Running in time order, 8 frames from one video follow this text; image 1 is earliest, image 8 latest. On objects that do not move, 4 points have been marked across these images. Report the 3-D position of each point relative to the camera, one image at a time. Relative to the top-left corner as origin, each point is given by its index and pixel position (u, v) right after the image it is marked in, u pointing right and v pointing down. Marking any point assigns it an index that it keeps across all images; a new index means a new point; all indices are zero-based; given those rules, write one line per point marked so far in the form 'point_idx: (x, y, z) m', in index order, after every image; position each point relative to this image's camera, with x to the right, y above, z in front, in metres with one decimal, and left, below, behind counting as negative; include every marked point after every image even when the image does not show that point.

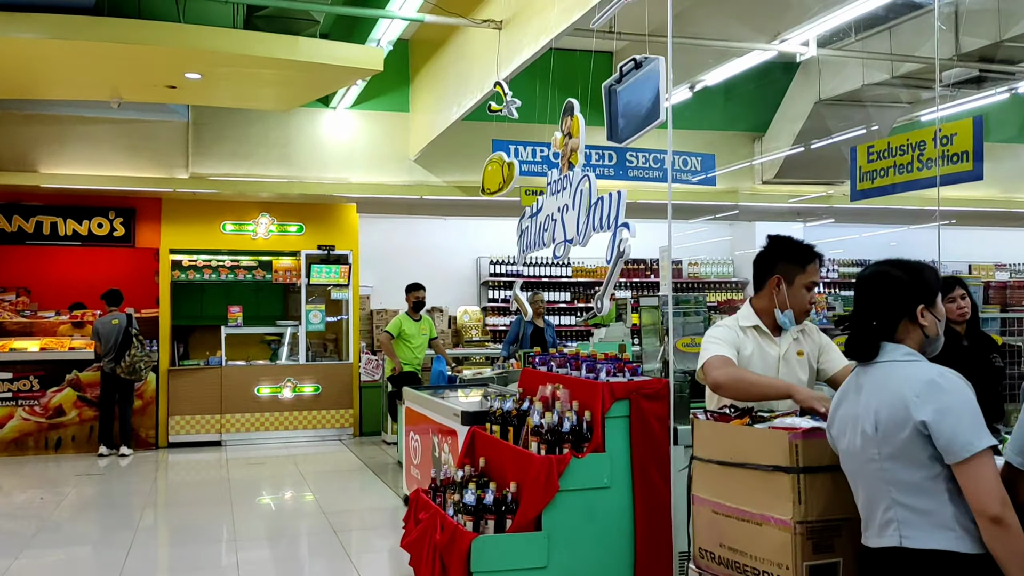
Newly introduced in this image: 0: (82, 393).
0: (-4.0, -1.0, +8.2) m
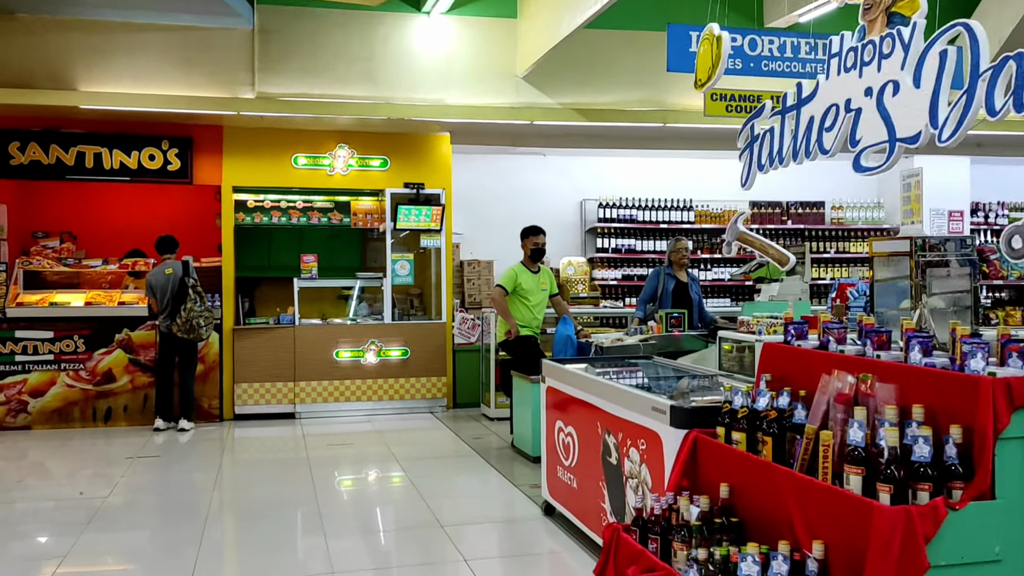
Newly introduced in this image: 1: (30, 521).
0: (-3.0, -0.5, +7.0) m
1: (-2.8, -1.3, +5.1) m
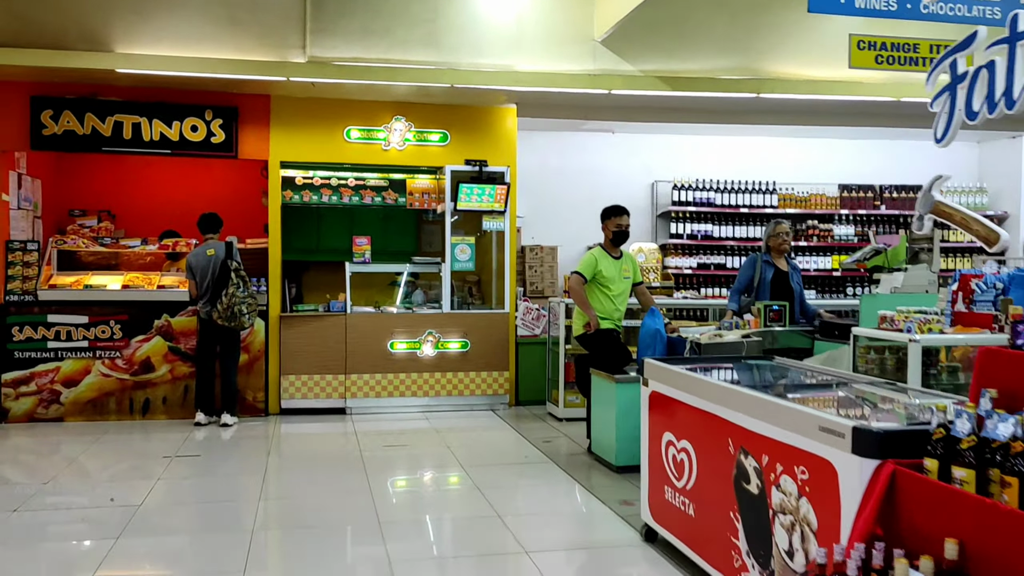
0: (-2.5, -0.4, +6.4) m
1: (-2.3, -1.2, +4.6) m
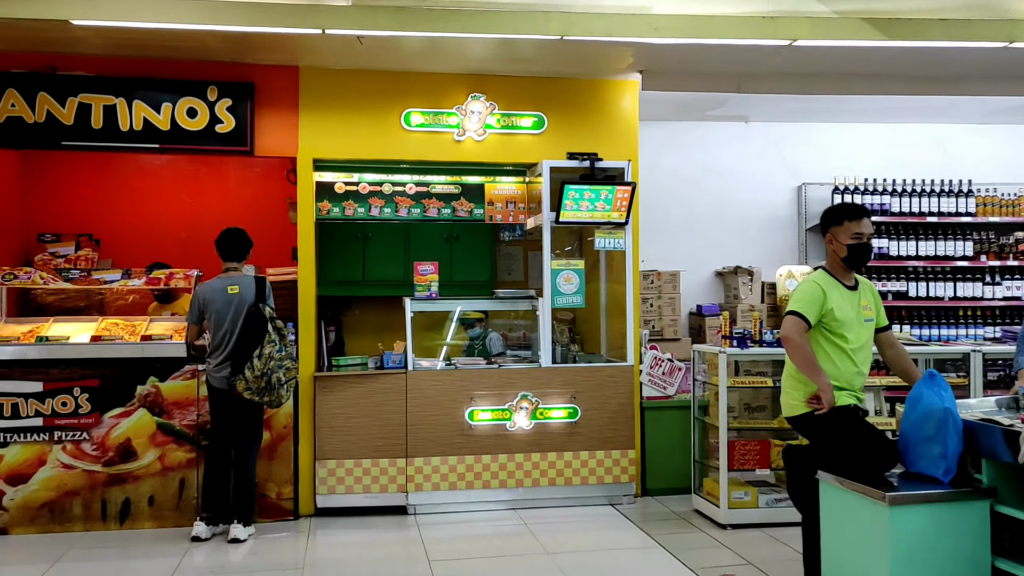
0: (-1.8, -0.7, +4.5) m
1: (-1.7, -1.4, +2.6) m
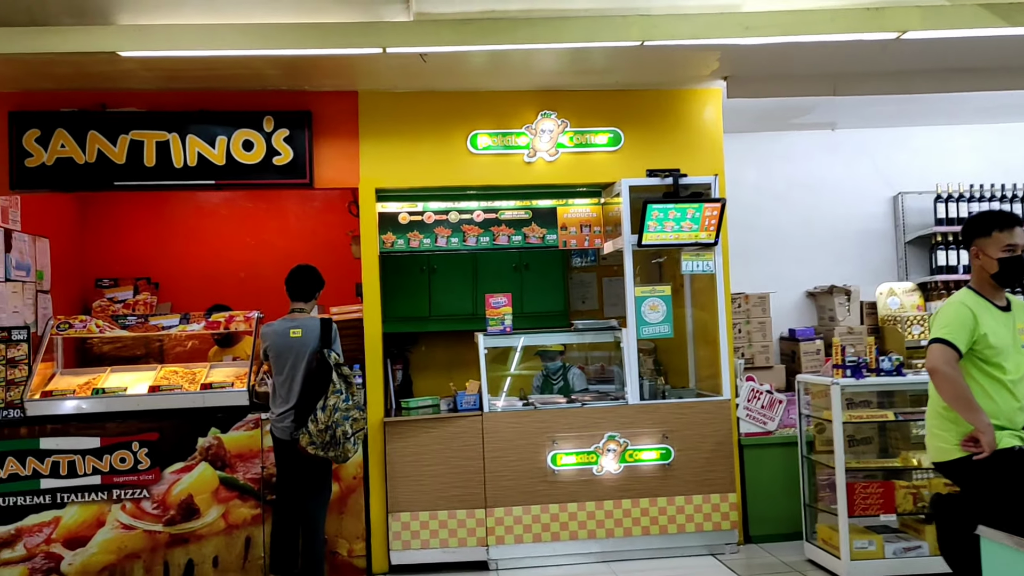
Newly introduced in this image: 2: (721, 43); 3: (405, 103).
0: (-1.4, -0.9, +4.2) m
1: (-1.4, -1.6, +2.3) m
2: (+0.9, +1.1, +3.9) m
3: (-0.5, +0.9, +4.5) m
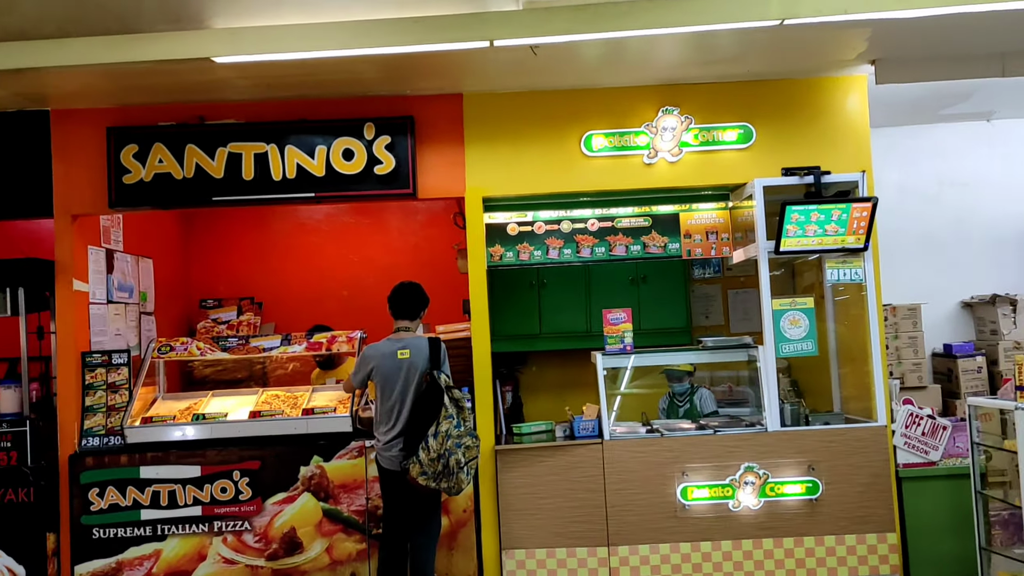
0: (-0.8, -1.0, +3.9) m
1: (-1.0, -1.6, +2.0) m
2: (+1.4, +1.0, +3.4) m
3: (0.0, +0.9, +4.1) m
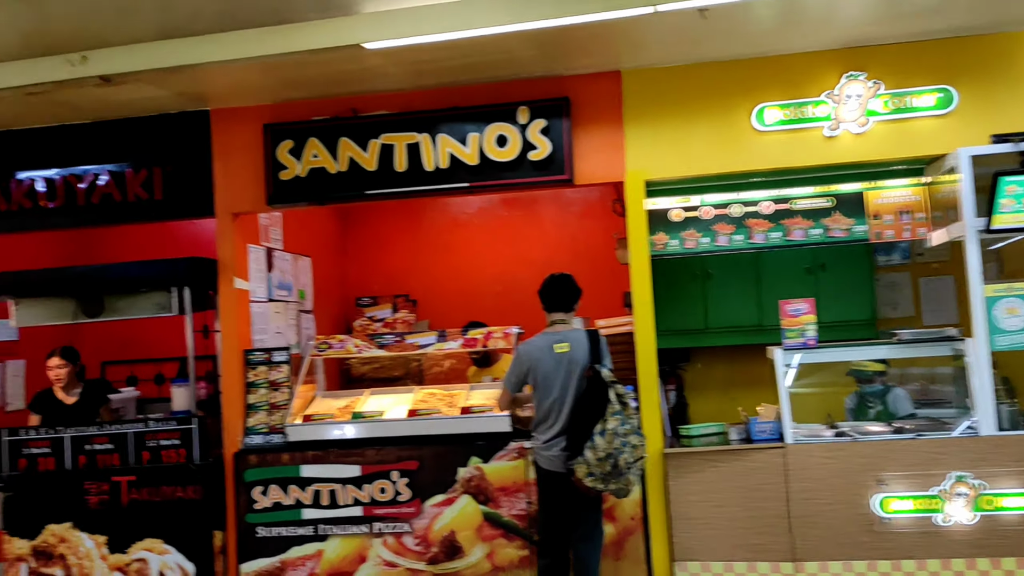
0: (-0.1, -0.9, +3.7) m
1: (-0.6, -1.6, +1.9) m
2: (+1.9, +1.1, +2.8) m
3: (+0.7, +0.9, +3.8) m
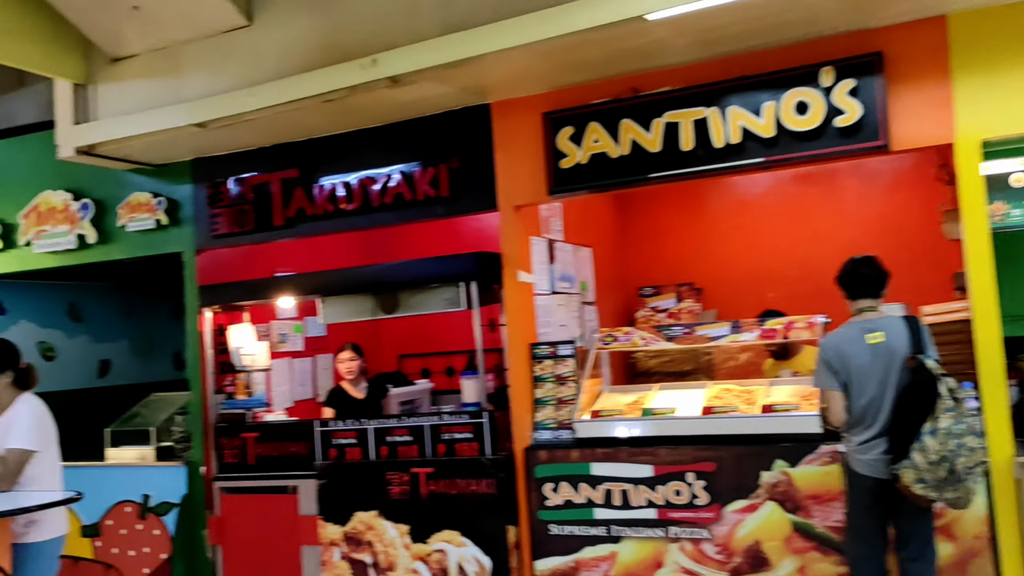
0: (+1.1, -0.9, +3.4) m
1: (+0.1, -1.6, +1.8) m
2: (+2.7, +1.2, +1.9) m
3: (+1.8, +1.0, +3.2) m
